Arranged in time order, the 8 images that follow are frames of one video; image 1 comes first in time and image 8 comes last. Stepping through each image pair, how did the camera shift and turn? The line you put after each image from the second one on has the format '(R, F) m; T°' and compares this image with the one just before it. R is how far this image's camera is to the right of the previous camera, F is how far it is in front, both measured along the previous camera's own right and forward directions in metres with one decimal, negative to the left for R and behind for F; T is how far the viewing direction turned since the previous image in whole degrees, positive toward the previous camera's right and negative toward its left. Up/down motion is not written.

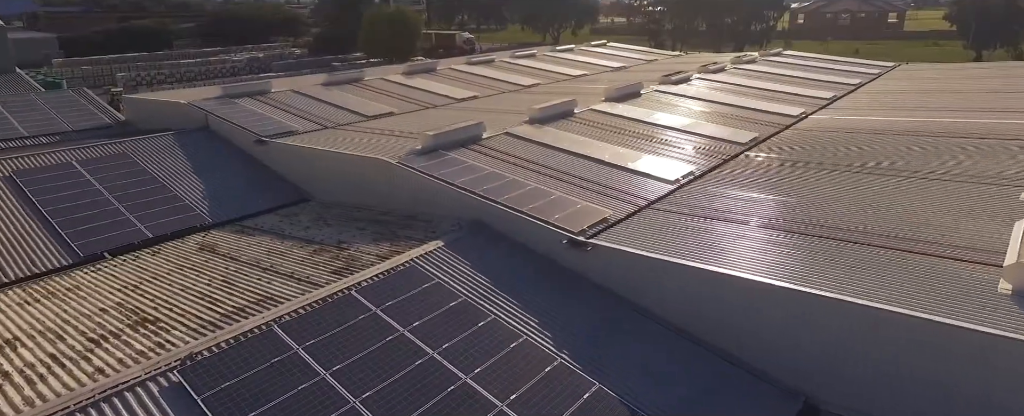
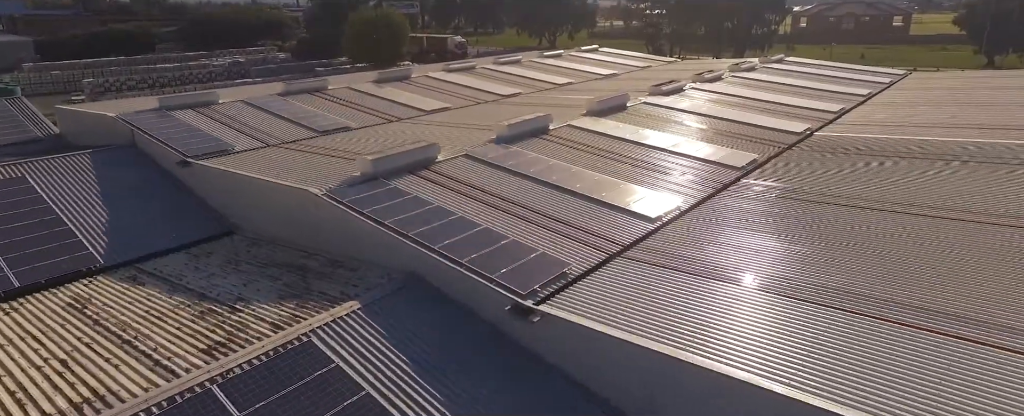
(+1.5, +3.3) m; 0°
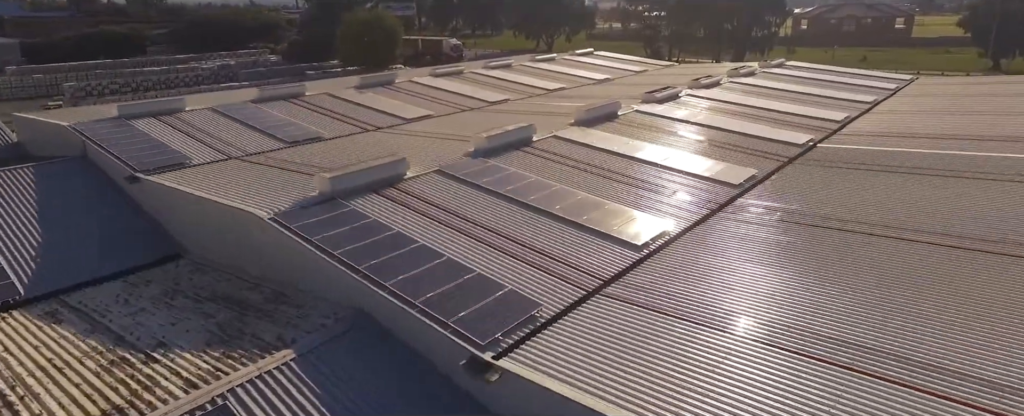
(+0.8, +1.8) m; 0°
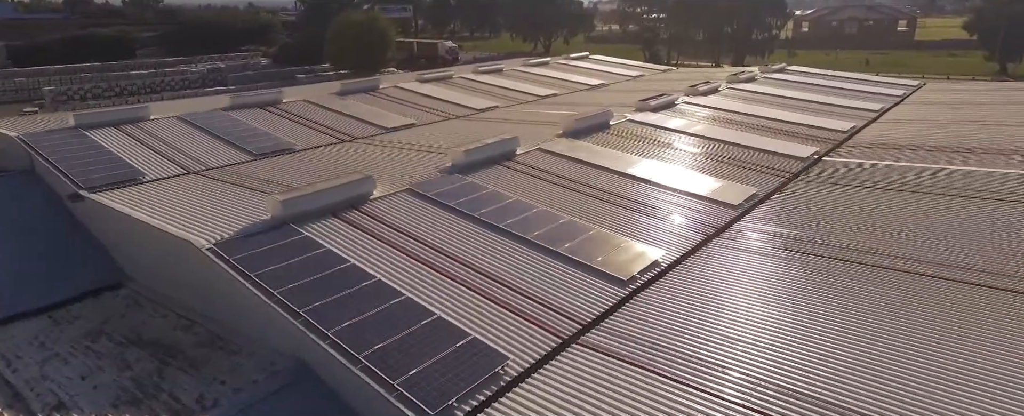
(+0.7, +1.7) m; 0°
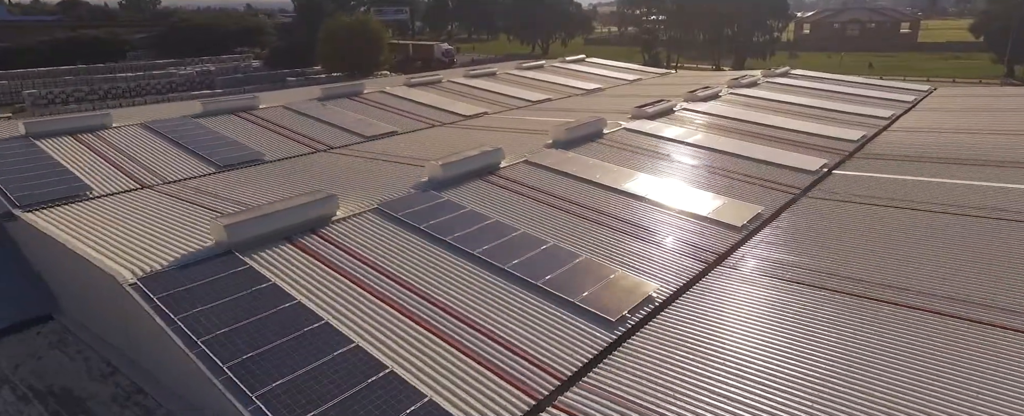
(+0.6, +1.8) m; 0°
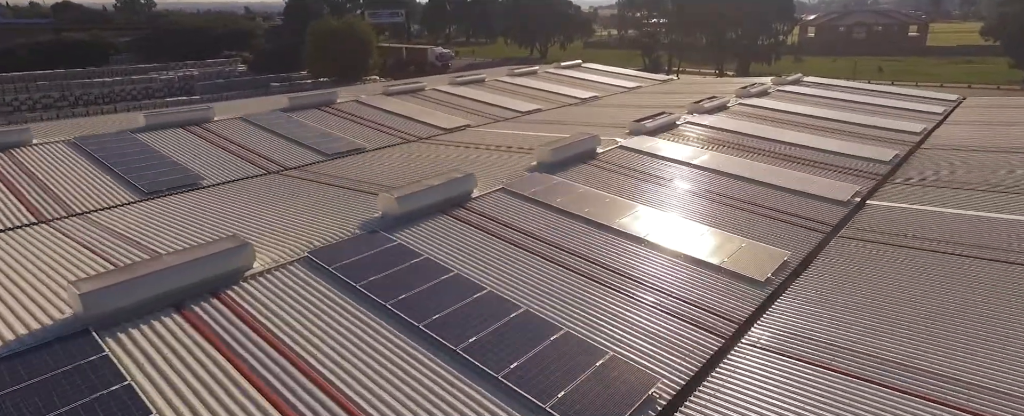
(+0.8, +3.3) m; 0°
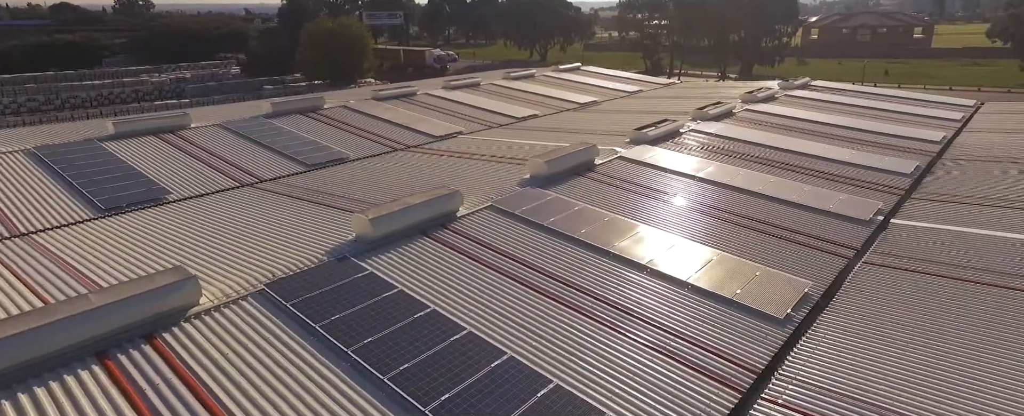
(+0.3, +1.6) m; 0°
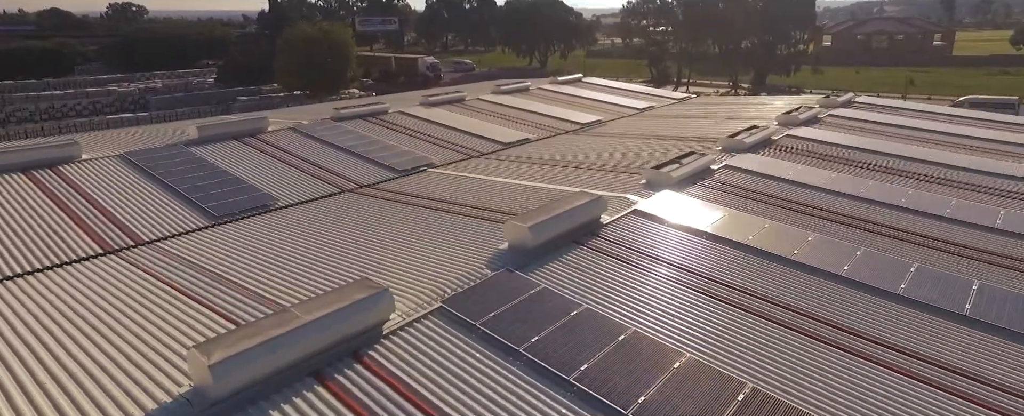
(+0.7, +5.9) m; 0°
